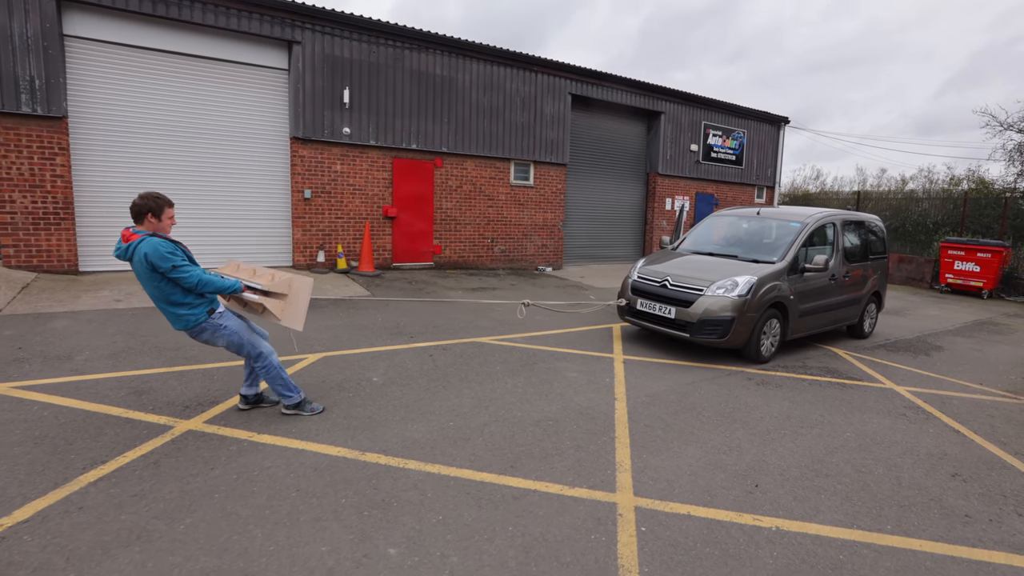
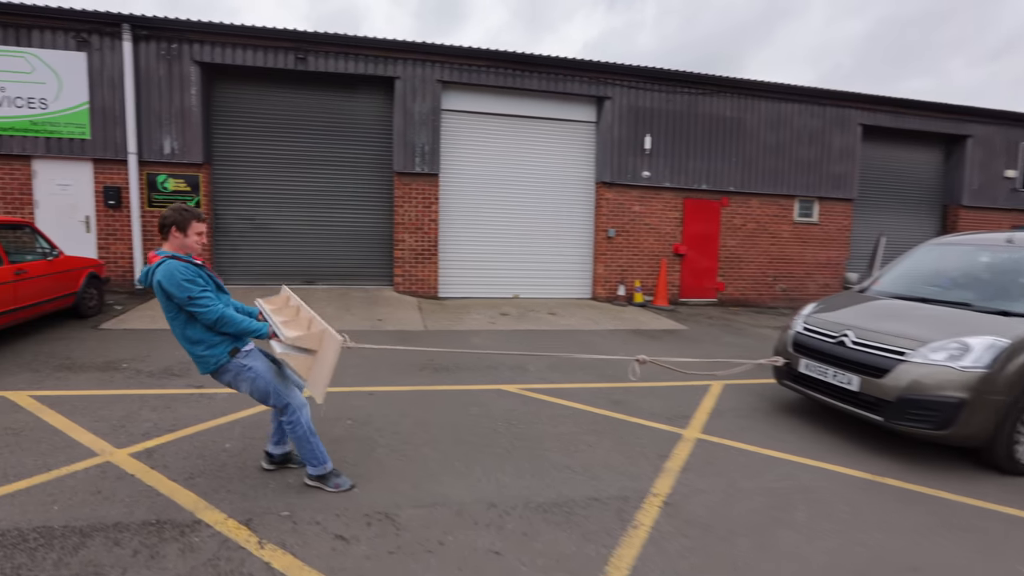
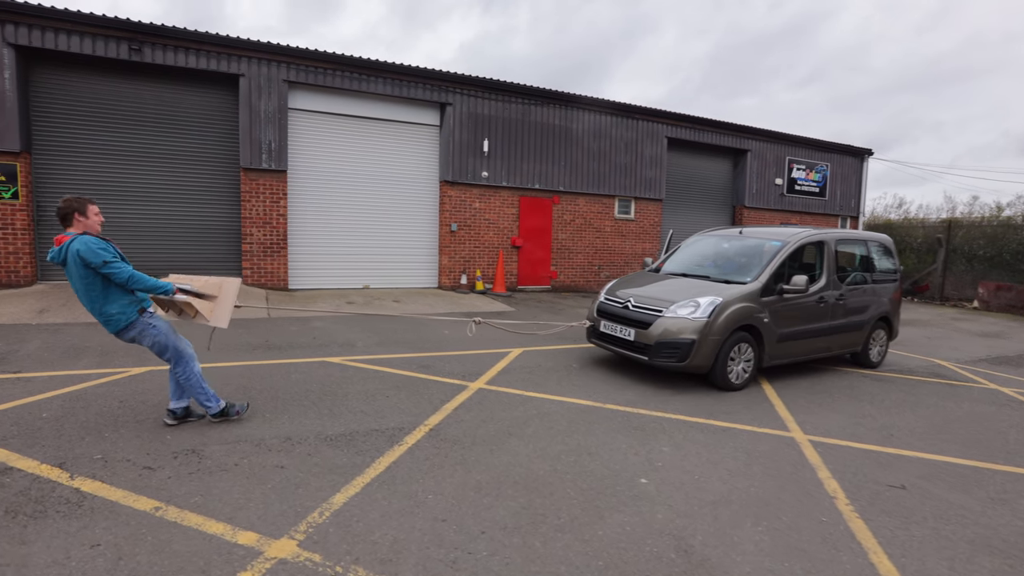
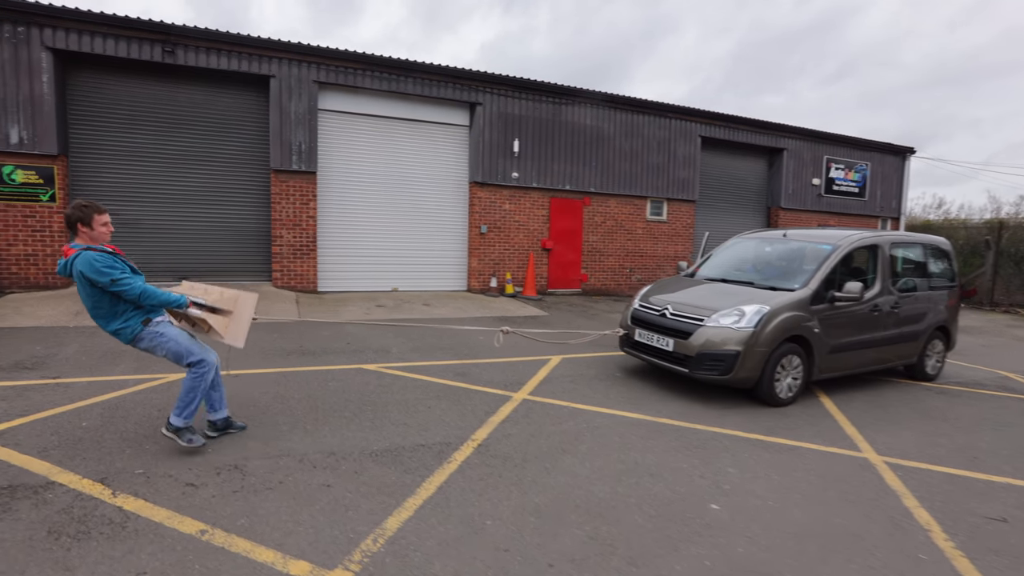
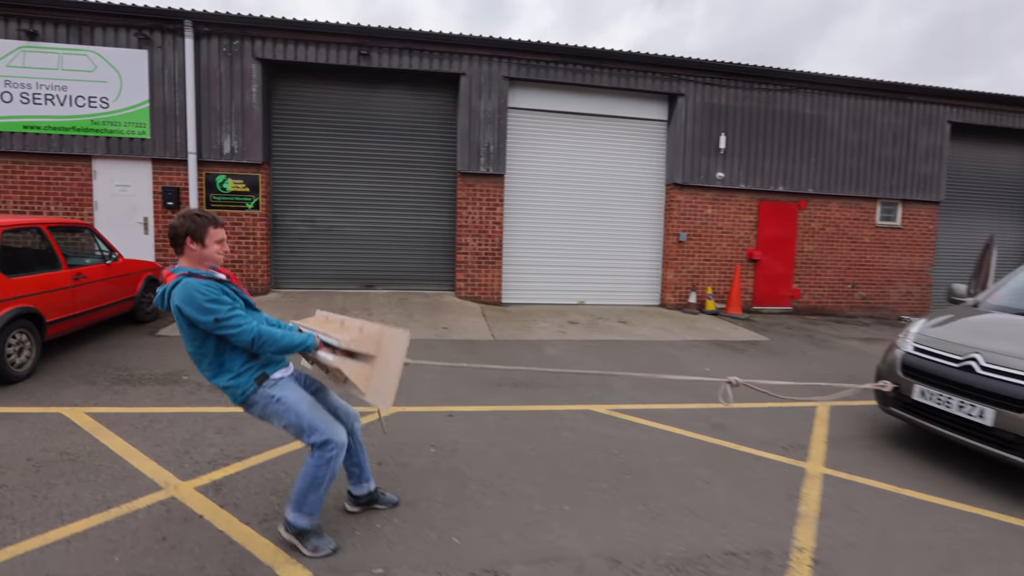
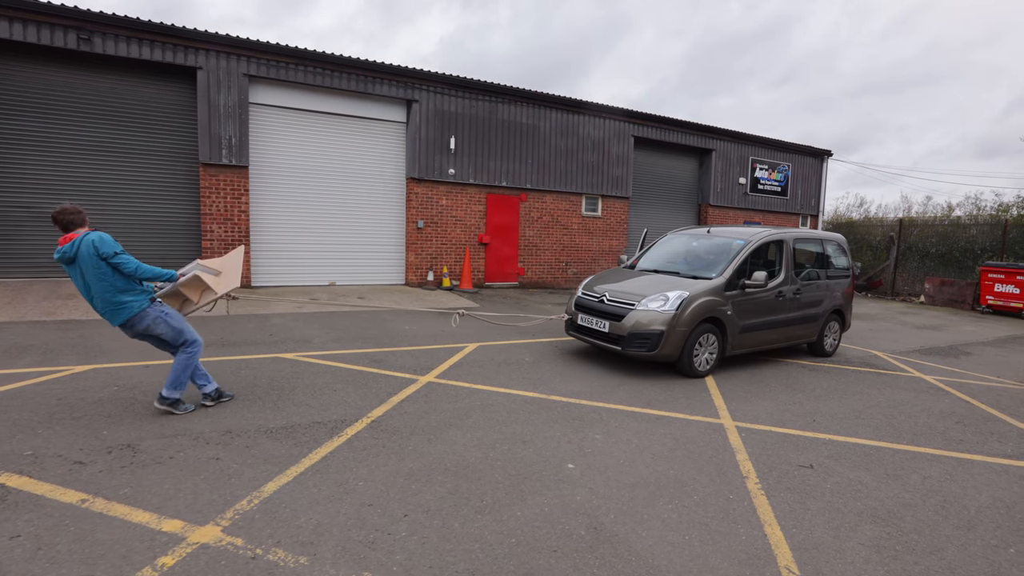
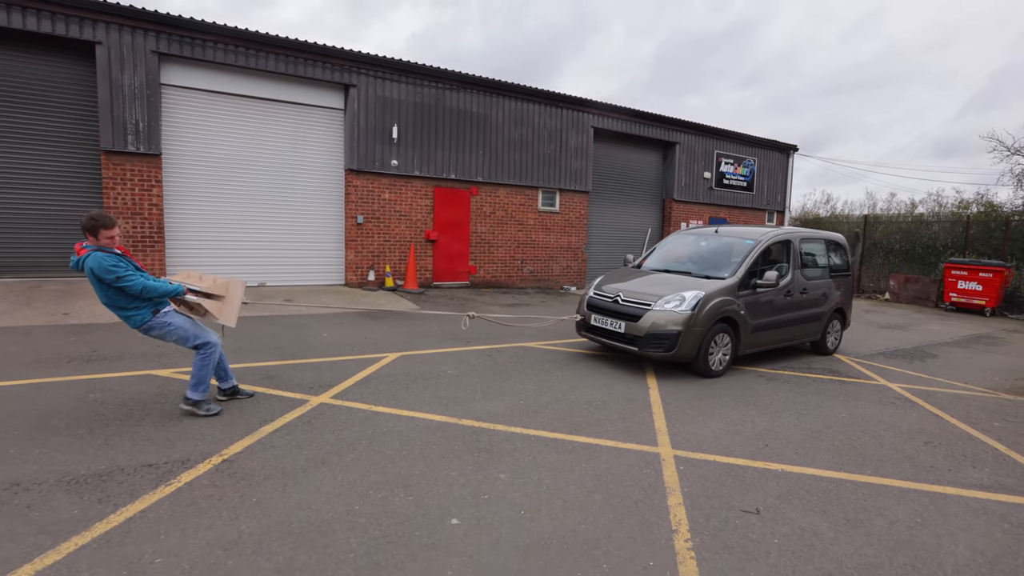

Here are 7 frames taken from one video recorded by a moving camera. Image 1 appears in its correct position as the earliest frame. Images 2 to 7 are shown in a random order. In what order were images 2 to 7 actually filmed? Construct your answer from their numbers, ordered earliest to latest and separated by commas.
7, 6, 3, 4, 2, 5
